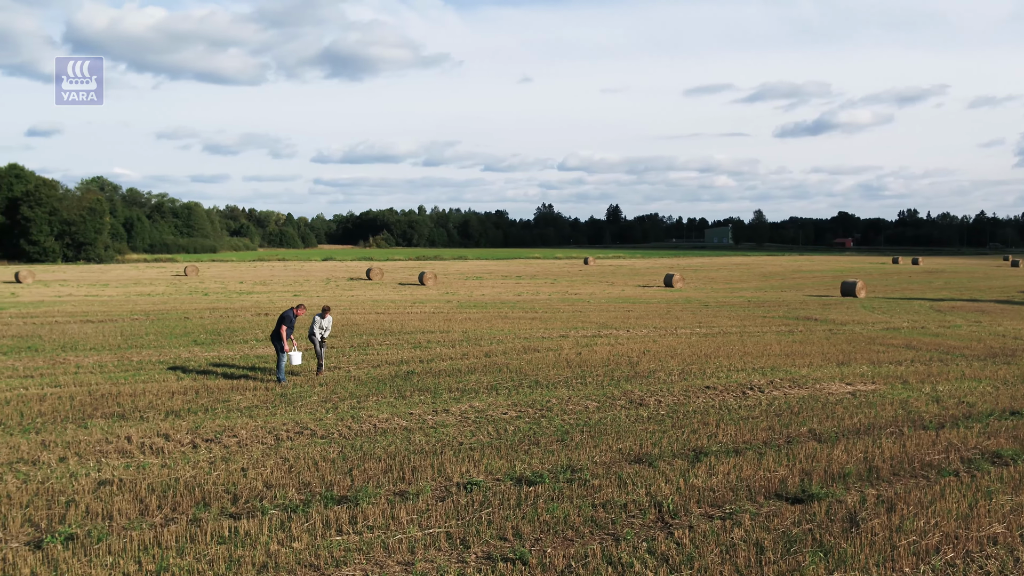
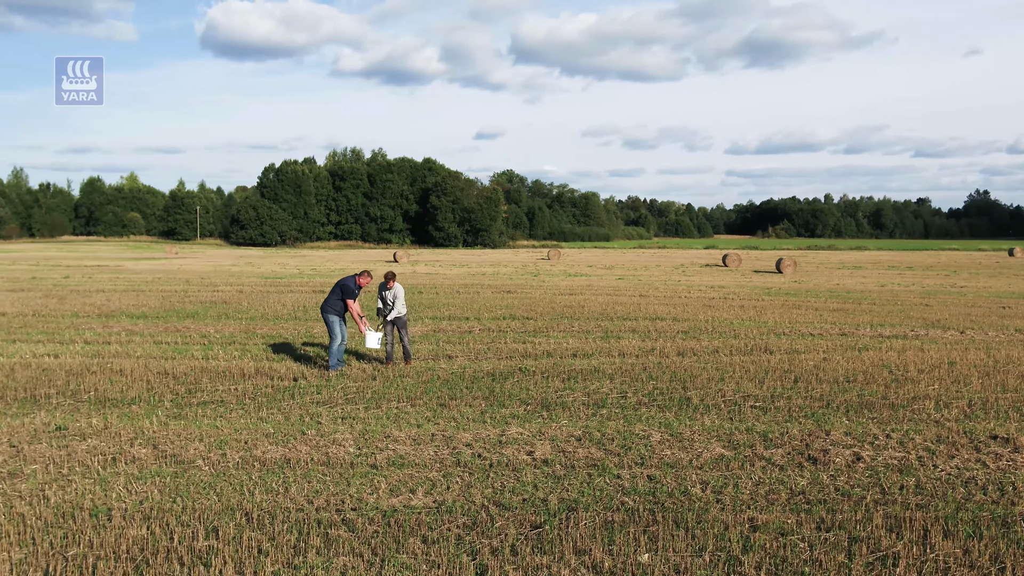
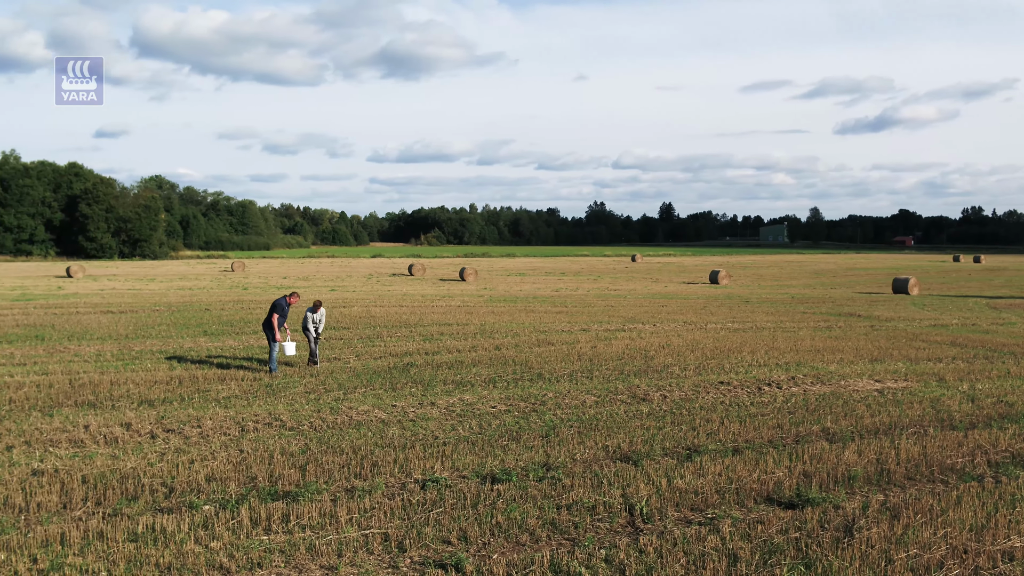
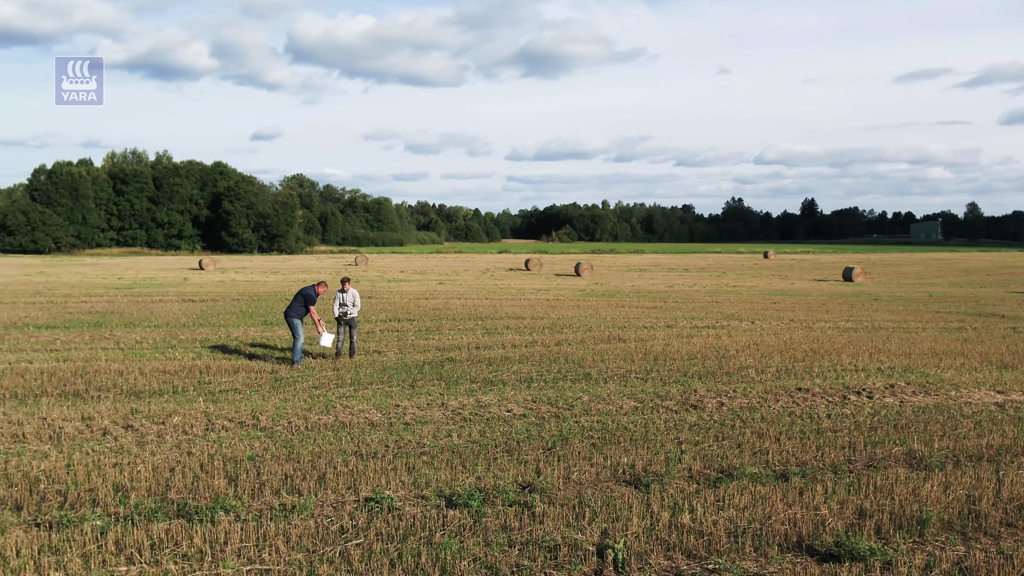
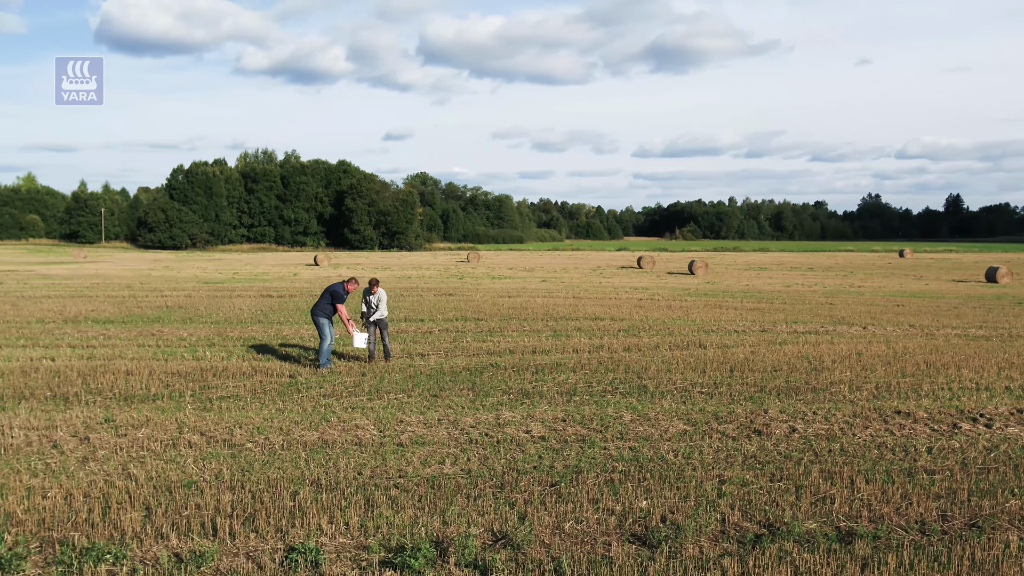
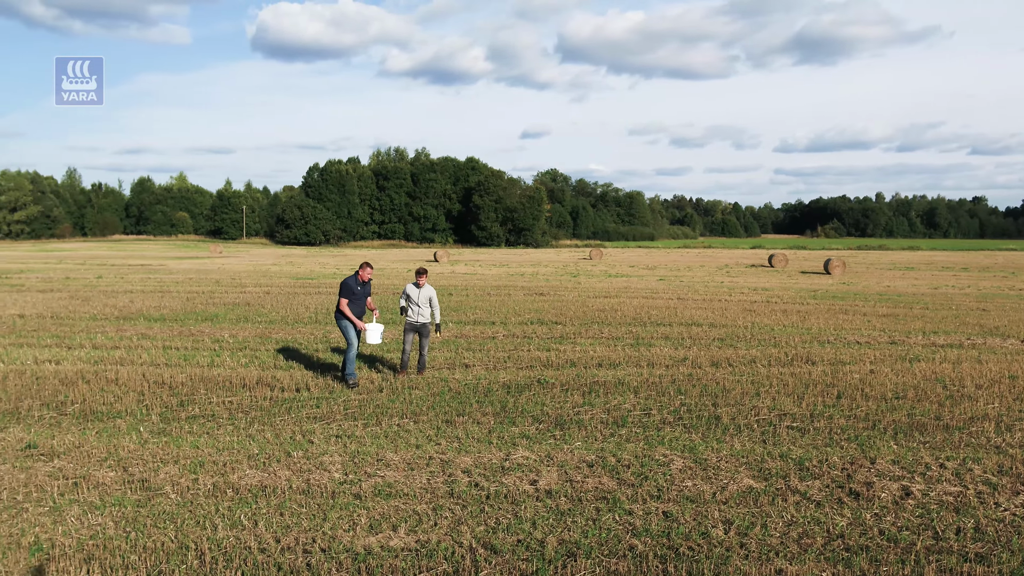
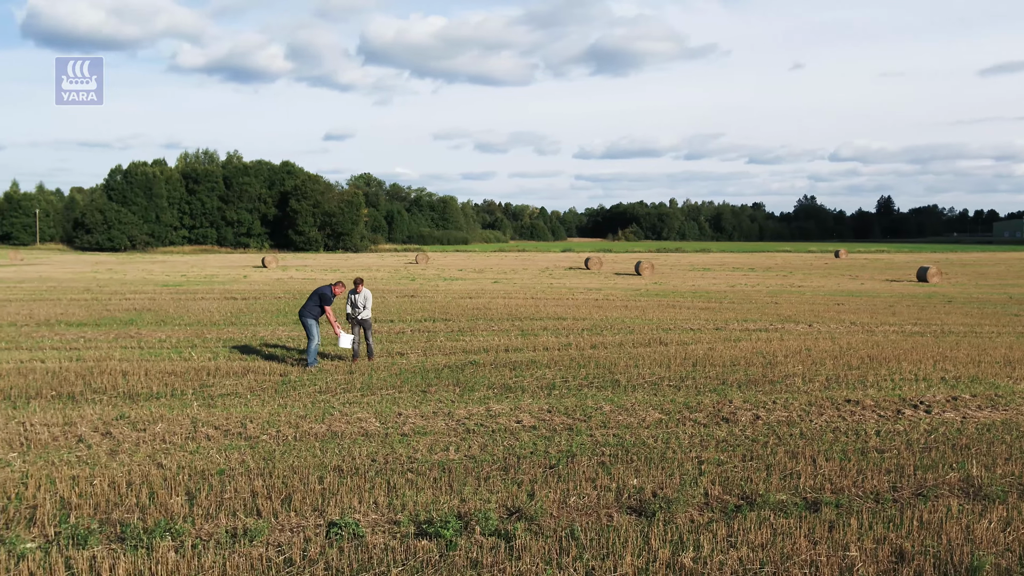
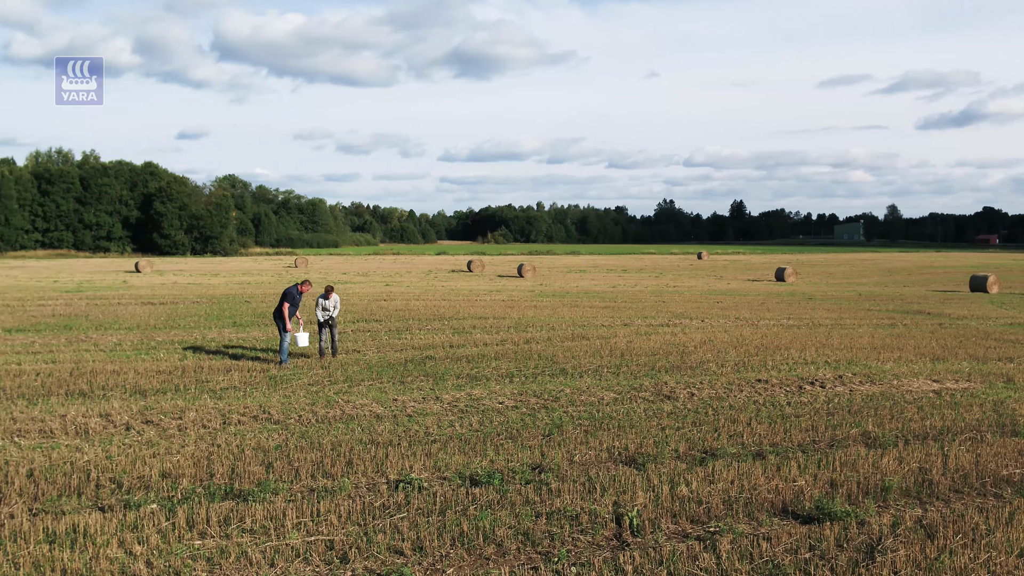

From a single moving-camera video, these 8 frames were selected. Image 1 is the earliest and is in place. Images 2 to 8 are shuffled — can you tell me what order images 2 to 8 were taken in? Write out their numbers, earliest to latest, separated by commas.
3, 8, 4, 7, 5, 2, 6
